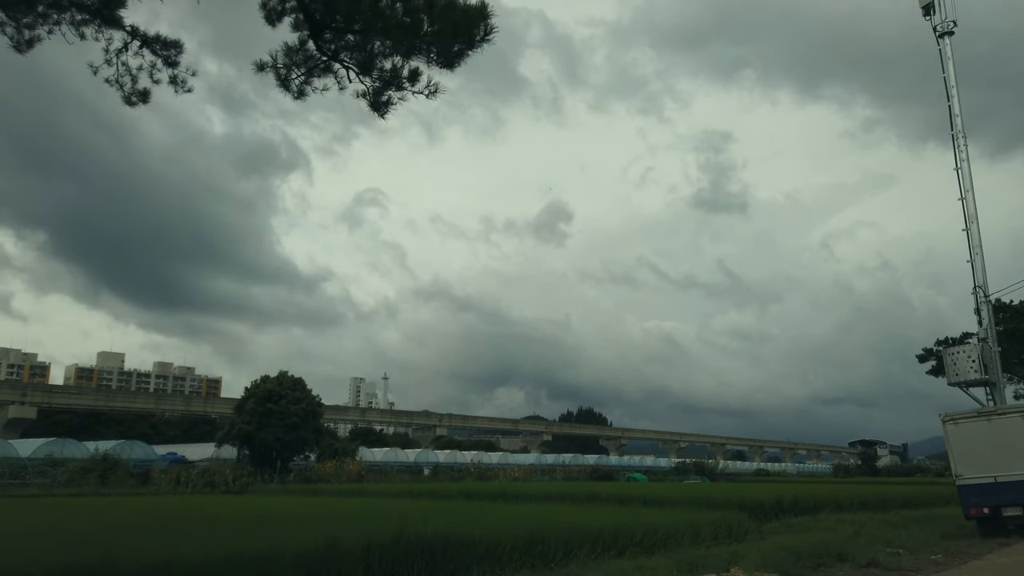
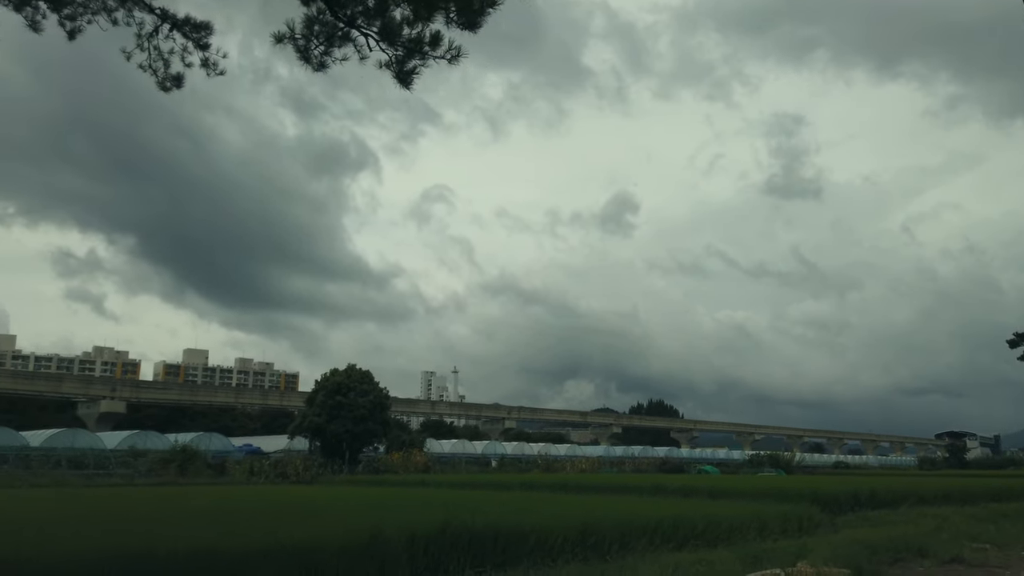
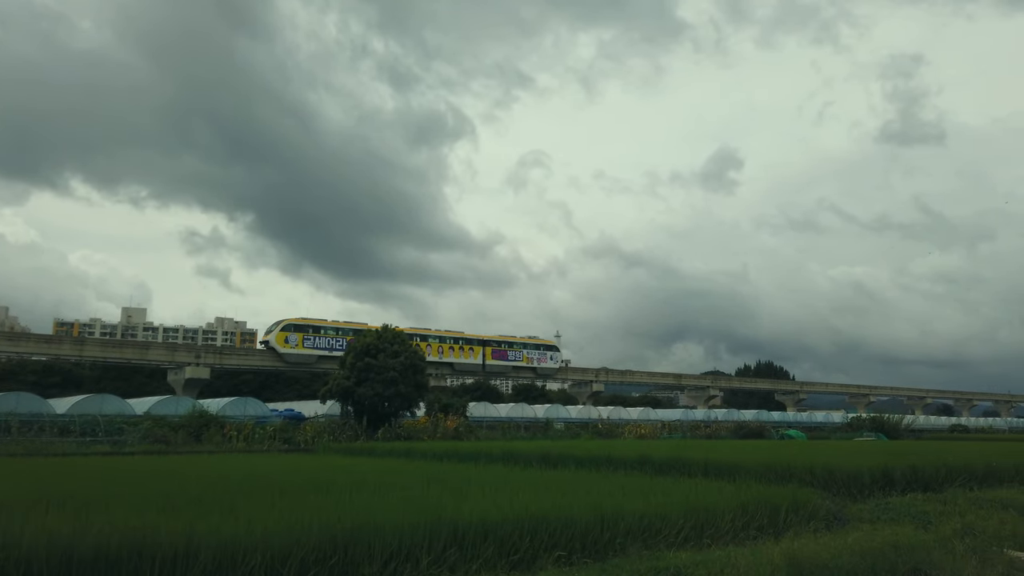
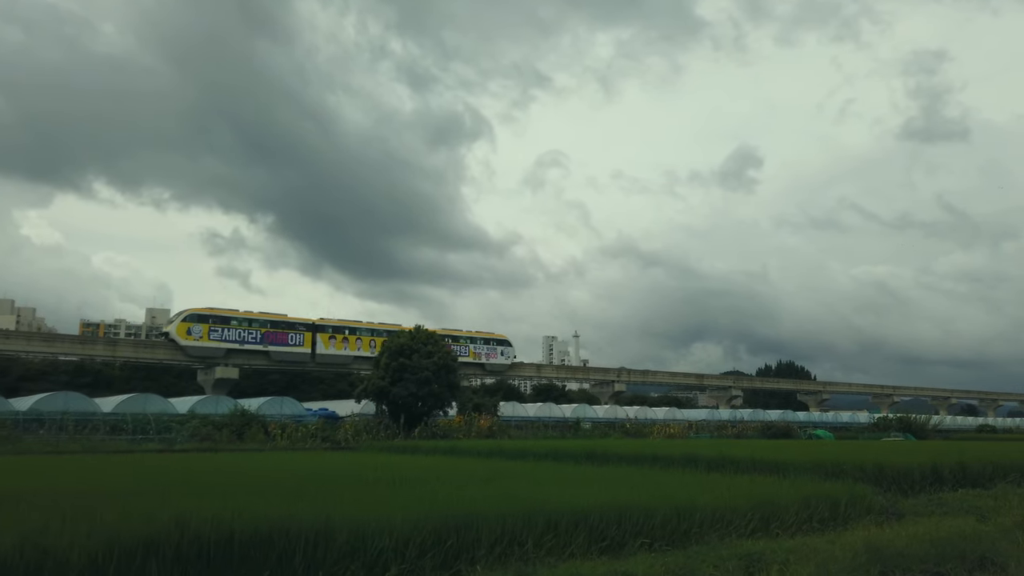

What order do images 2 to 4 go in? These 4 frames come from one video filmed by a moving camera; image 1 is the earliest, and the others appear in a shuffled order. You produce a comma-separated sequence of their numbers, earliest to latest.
2, 4, 3
